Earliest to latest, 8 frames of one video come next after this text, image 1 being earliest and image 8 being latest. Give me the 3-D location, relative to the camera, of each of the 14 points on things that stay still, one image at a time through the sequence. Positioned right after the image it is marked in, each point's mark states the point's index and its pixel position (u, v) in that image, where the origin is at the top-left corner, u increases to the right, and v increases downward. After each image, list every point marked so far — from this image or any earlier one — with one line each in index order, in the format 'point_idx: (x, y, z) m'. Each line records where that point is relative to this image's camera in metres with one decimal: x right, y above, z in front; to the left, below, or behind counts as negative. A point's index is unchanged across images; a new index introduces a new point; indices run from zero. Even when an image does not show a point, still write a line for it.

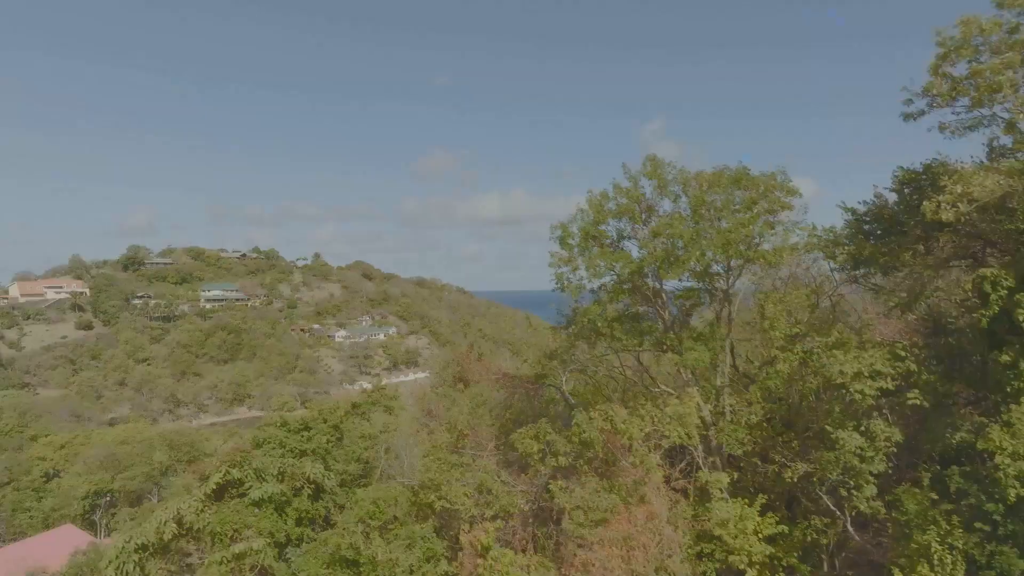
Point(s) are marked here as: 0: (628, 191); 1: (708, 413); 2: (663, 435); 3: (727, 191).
0: (+1.0, +0.7, +4.2) m
1: (+1.5, -0.9, +3.8) m
2: (+1.1, -1.1, +3.8) m
3: (+1.7, +0.7, +3.9) m
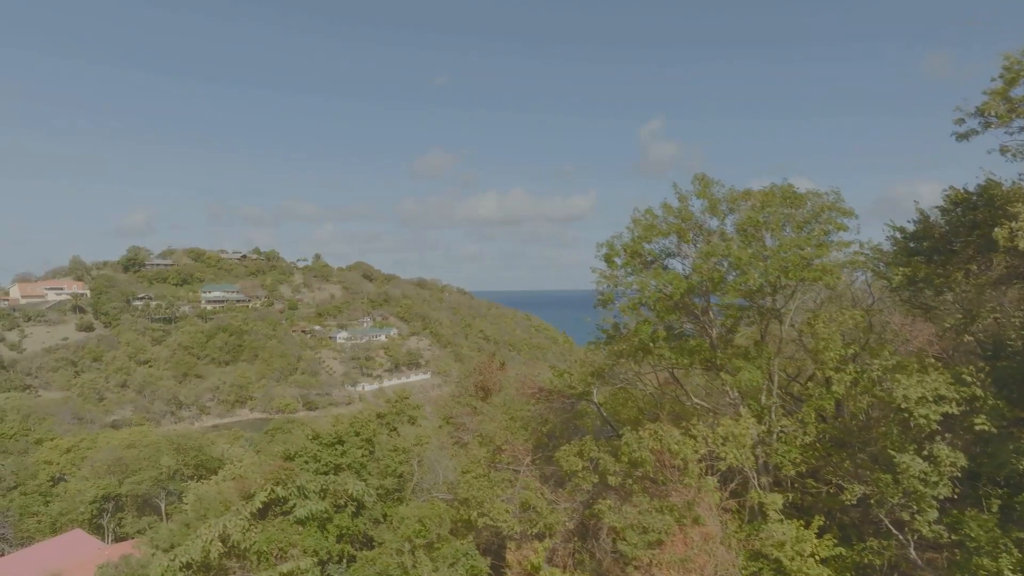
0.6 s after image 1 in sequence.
0: (+1.4, +0.6, +4.2) m
1: (+1.9, -1.1, +3.8) m
2: (+1.5, -1.3, +3.8) m
3: (+2.1, +0.6, +3.9) m
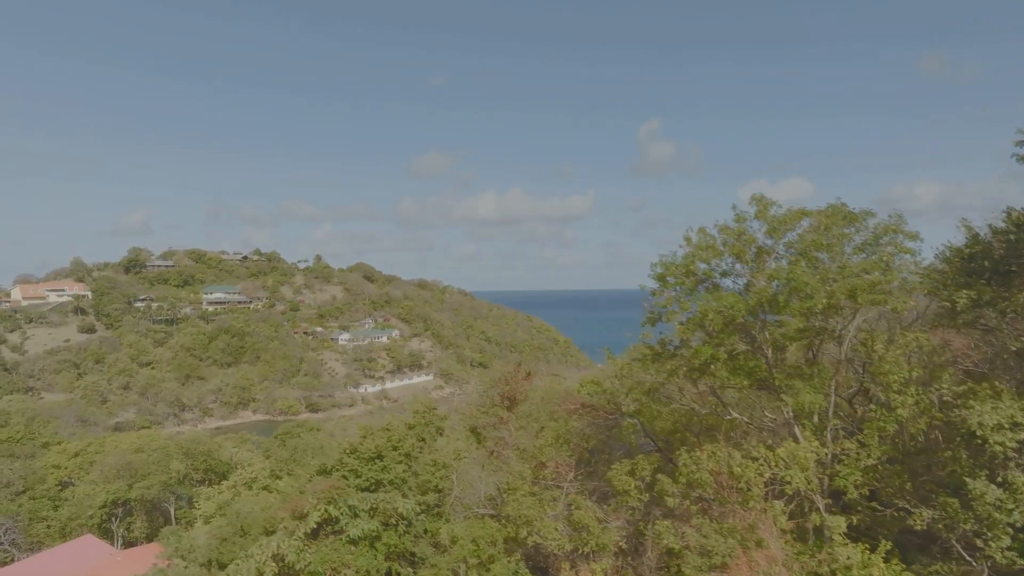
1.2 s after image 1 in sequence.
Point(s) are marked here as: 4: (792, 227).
0: (+1.8, +0.4, +4.2) m
1: (+2.3, -1.2, +3.8) m
2: (+2.0, -1.4, +3.8) m
3: (+2.5, +0.4, +3.9) m
4: (+2.2, +0.5, +4.0) m
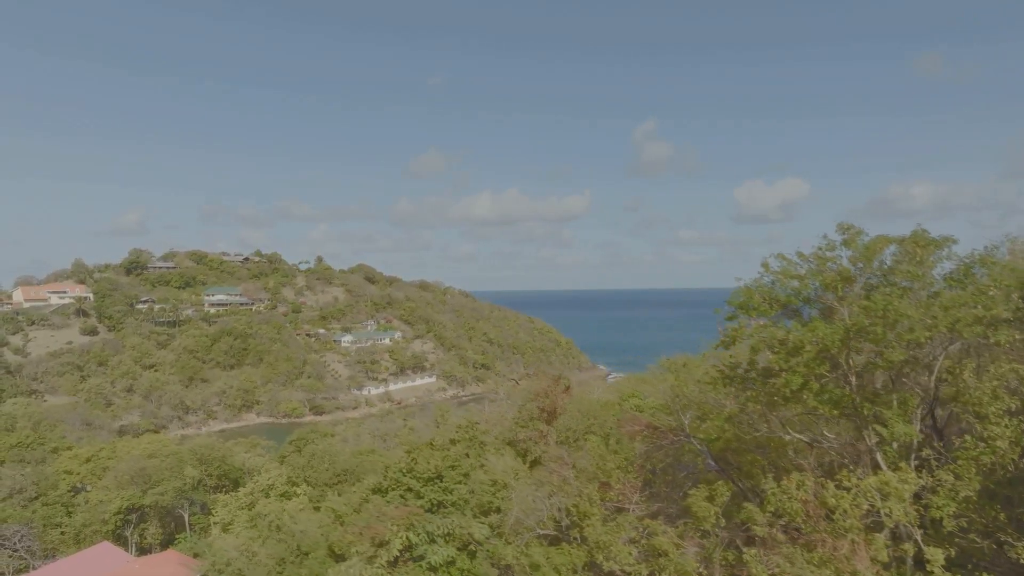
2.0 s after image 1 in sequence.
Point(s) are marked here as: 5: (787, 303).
0: (+2.5, +0.2, +4.2) m
1: (+3.0, -1.5, +3.8) m
2: (+2.7, -1.7, +3.8) m
3: (+3.2, +0.2, +4.0) m
4: (+2.9, +0.3, +4.0) m
5: (+2.4, -0.1, +4.4) m
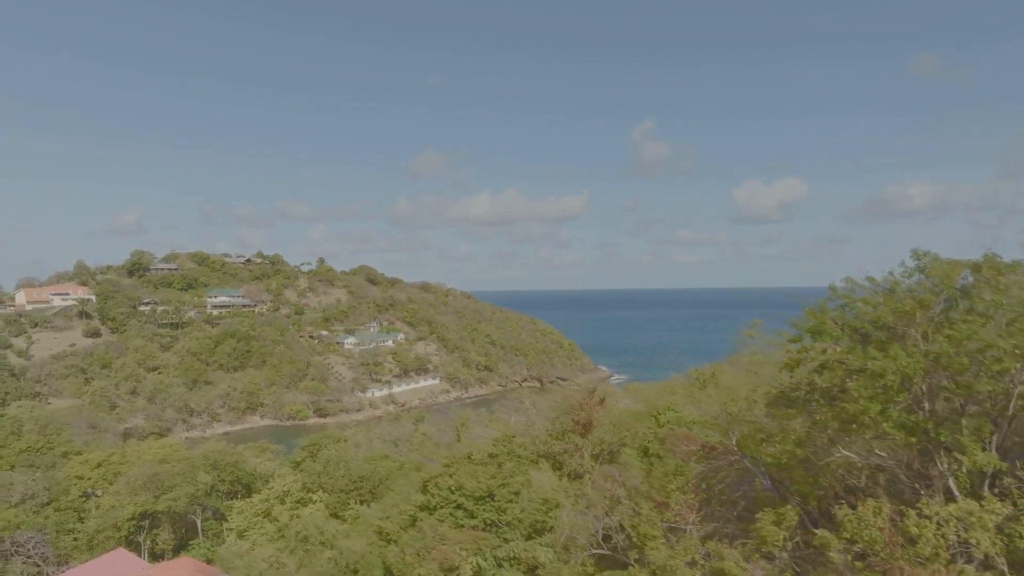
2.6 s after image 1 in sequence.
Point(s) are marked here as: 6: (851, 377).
0: (+3.2, 0.0, +4.2) m
1: (+3.6, -1.7, +3.8) m
2: (+3.3, -1.9, +3.8) m
3: (+3.8, 0.0, +4.0) m
4: (+3.5, 0.0, +4.0) m
5: (+3.0, -0.3, +4.4) m
6: (+2.9, -0.8, +4.3) m
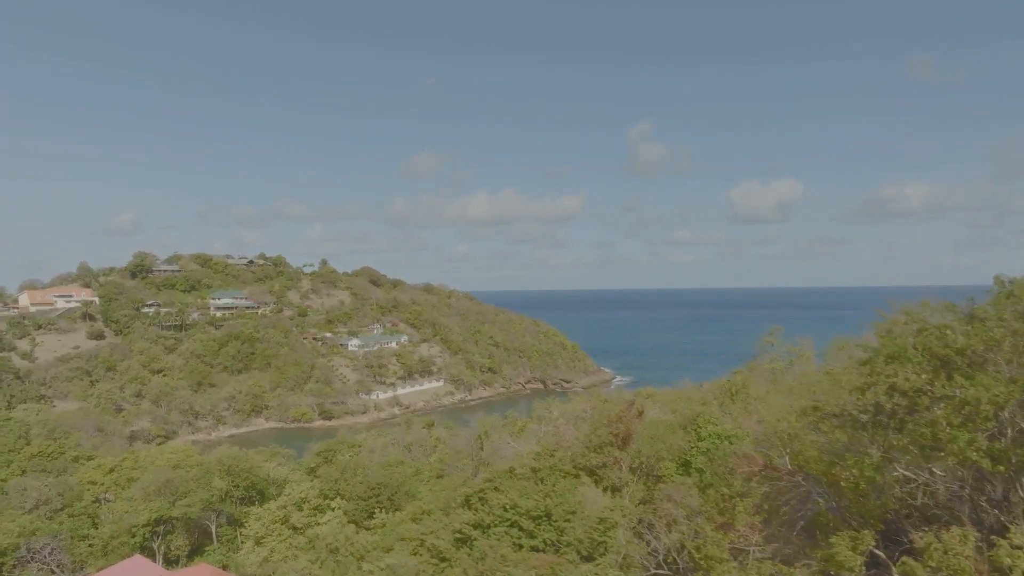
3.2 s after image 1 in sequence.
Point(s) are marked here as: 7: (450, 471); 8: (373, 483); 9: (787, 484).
0: (+3.8, -0.2, +4.2) m
1: (+4.3, -1.9, +3.8) m
2: (+4.0, -2.1, +3.8) m
3: (+4.5, -0.2, +3.9) m
4: (+4.2, -0.2, +4.0) m
5: (+3.6, -0.6, +4.3) m
6: (+3.5, -1.0, +4.3) m
7: (-1.9, -5.8, +15.7) m
8: (-5.0, -7.0, +18.1) m
9: (+3.0, -2.2, +5.6) m
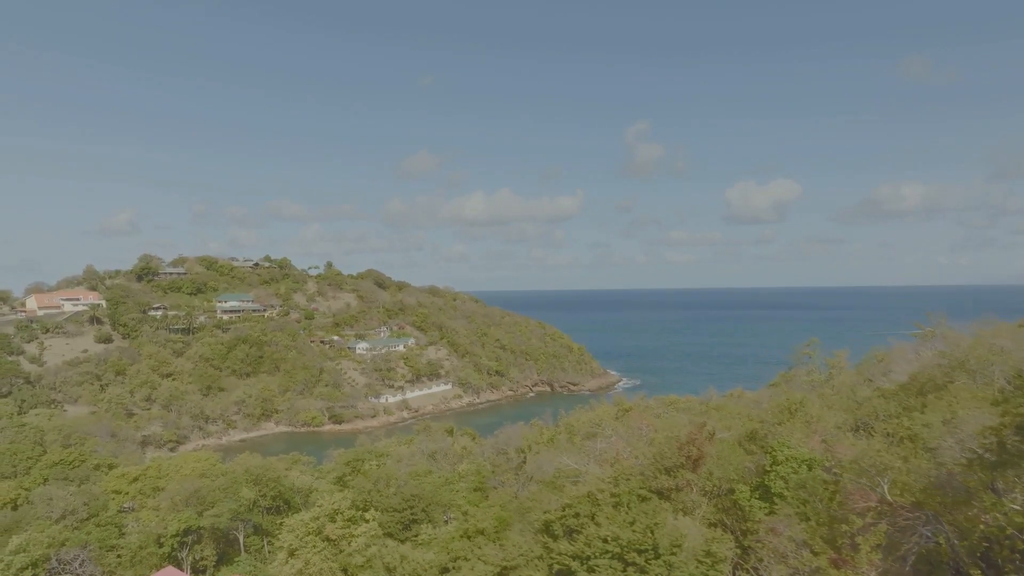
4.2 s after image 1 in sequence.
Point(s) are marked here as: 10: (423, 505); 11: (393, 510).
0: (+5.1, -0.6, +4.2) m
1: (+5.5, -2.3, +3.7) m
2: (+5.2, -2.5, +3.8) m
3: (+5.7, -0.6, +3.9) m
4: (+5.4, -0.5, +4.0) m
5: (+4.9, -0.9, +4.3) m
6: (+4.8, -1.4, +4.3) m
7: (-0.7, -6.2, +15.7) m
8: (-3.8, -7.4, +18.1) m
9: (+4.3, -2.5, +5.6) m
10: (-3.1, -7.7, +17.9) m
11: (-4.2, -7.8, +17.7) m
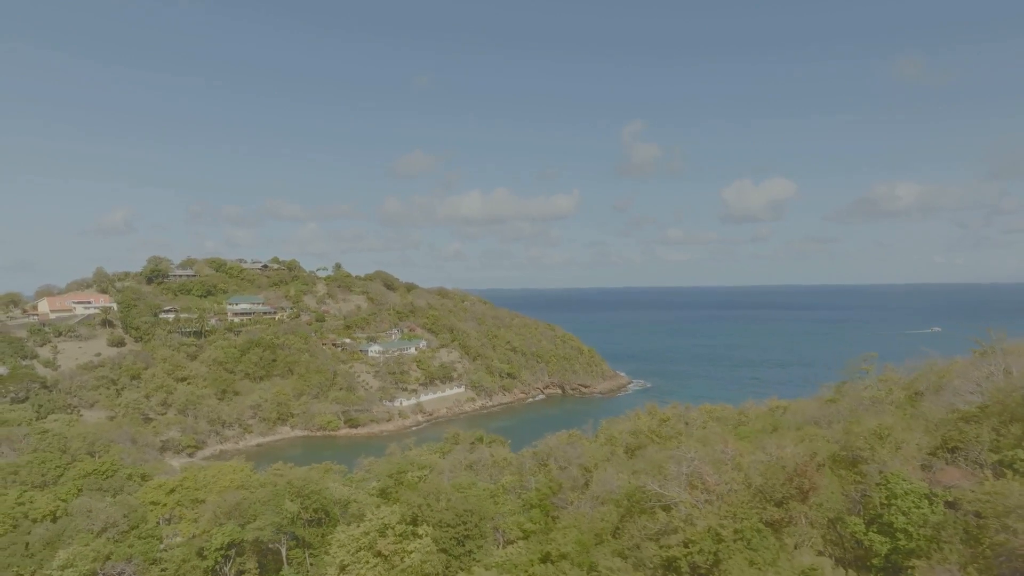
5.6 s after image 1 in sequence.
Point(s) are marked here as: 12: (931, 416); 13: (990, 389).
0: (+6.9, -1.1, +4.1) m
1: (+7.4, -2.8, +3.6) m
2: (+7.1, -3.0, +3.7) m
3: (+7.6, -1.1, +3.8) m
4: (+7.3, -1.1, +3.9) m
5: (+6.7, -1.4, +4.2) m
6: (+6.6, -1.9, +4.2) m
7: (+1.2, -6.7, +15.6) m
8: (-1.9, -7.9, +18.0) m
9: (+6.1, -3.1, +5.5) m
10: (-1.3, -8.2, +17.8) m
11: (-2.3, -8.3, +17.6) m
12: (+10.8, -3.3, +13.0) m
13: (+12.4, -2.6, +13.2) m
